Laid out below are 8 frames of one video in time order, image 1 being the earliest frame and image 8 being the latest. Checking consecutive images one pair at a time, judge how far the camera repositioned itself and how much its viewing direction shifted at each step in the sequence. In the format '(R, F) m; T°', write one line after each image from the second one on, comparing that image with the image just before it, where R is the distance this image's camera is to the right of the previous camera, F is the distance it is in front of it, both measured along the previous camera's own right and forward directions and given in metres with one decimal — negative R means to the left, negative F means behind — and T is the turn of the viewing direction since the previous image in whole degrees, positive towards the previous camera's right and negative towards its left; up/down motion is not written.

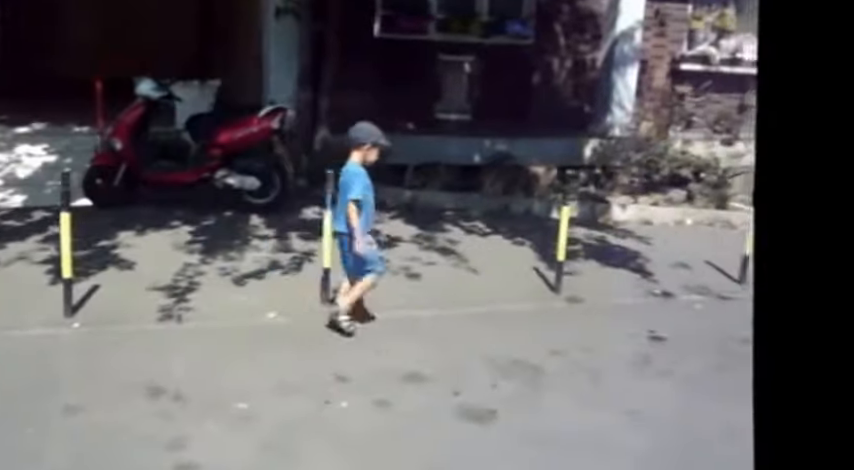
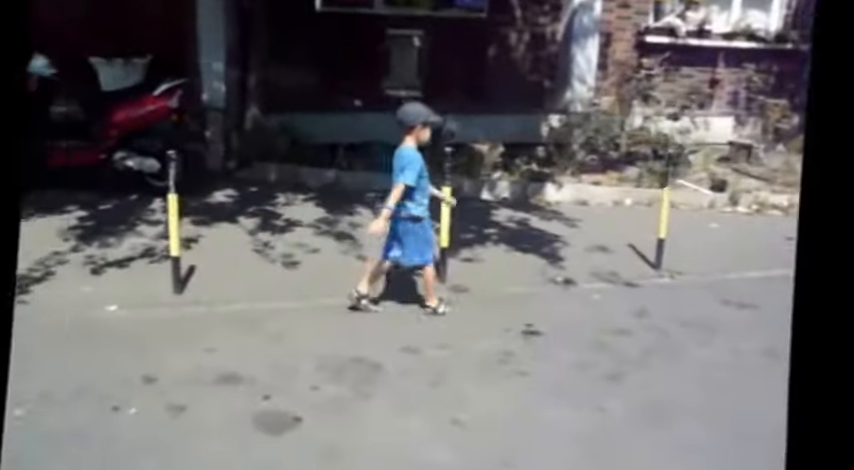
(+0.9, +0.3) m; -1°
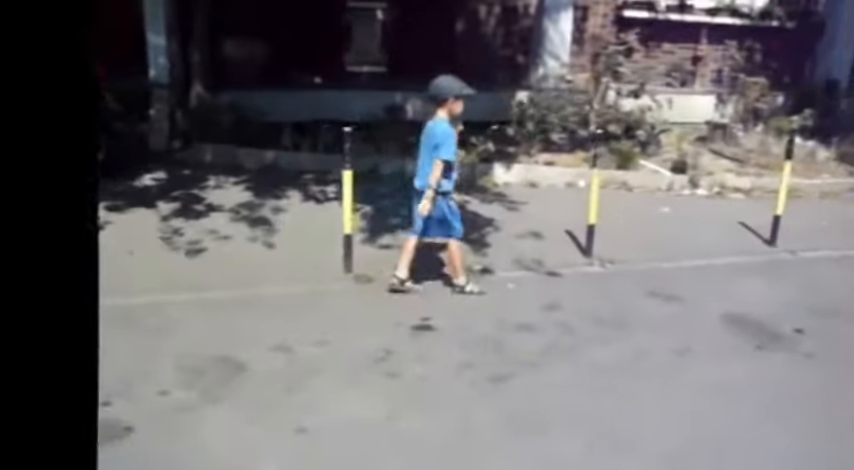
(+0.7, +0.3) m; -1°
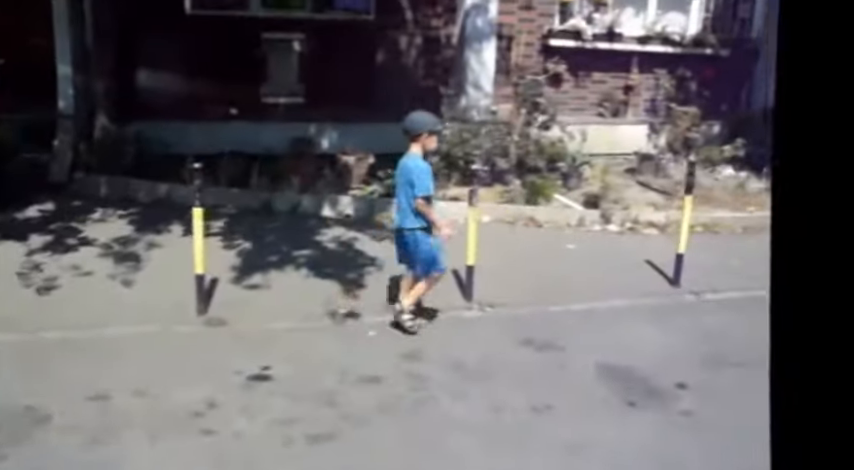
(+0.7, +0.3) m; +1°
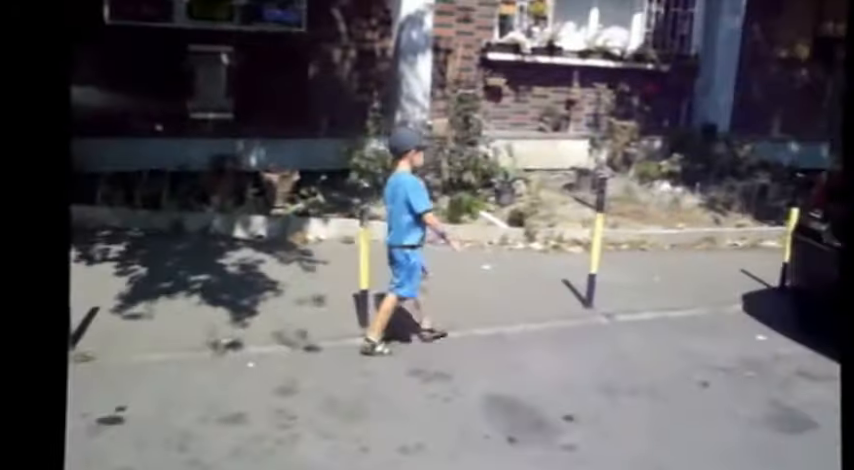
(+0.5, +0.2) m; +2°
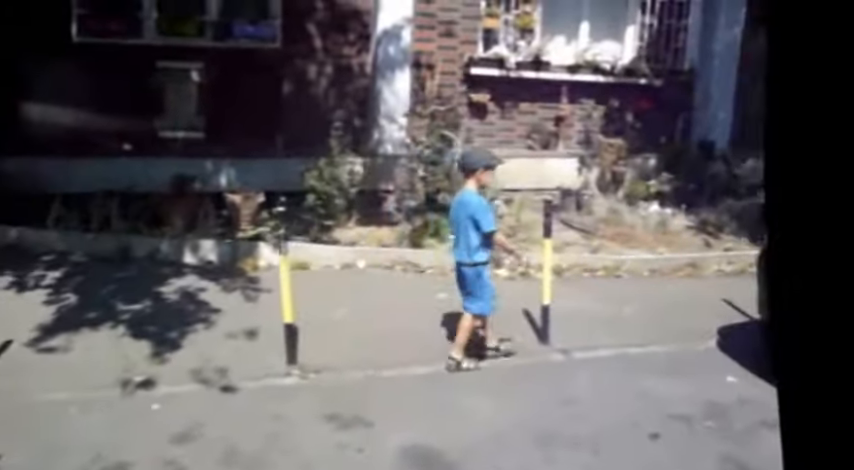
(+0.5, +0.4) m; -2°
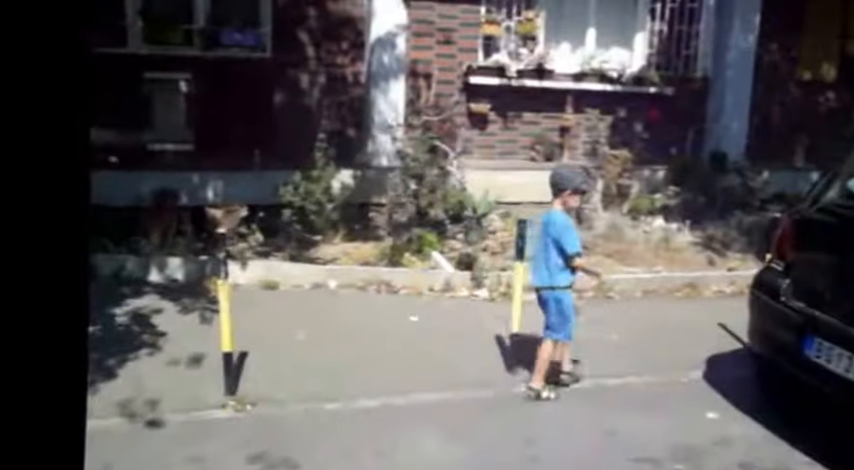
(+0.4, +0.3) m; -3°
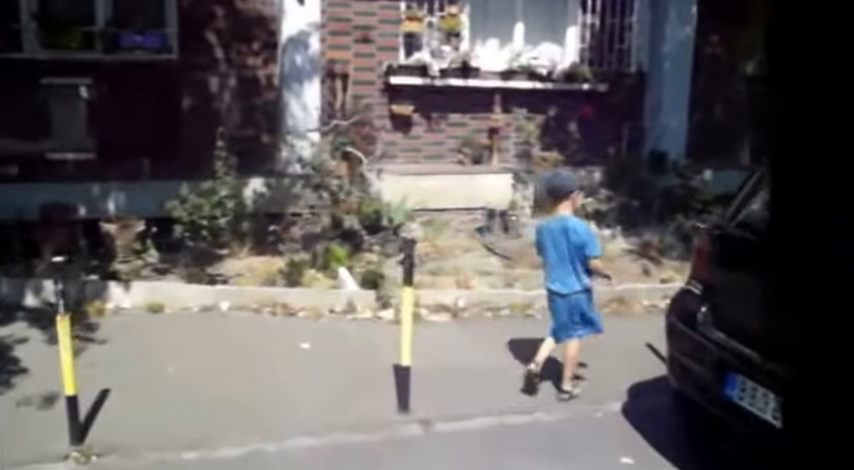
(+0.5, +0.4) m; +2°
